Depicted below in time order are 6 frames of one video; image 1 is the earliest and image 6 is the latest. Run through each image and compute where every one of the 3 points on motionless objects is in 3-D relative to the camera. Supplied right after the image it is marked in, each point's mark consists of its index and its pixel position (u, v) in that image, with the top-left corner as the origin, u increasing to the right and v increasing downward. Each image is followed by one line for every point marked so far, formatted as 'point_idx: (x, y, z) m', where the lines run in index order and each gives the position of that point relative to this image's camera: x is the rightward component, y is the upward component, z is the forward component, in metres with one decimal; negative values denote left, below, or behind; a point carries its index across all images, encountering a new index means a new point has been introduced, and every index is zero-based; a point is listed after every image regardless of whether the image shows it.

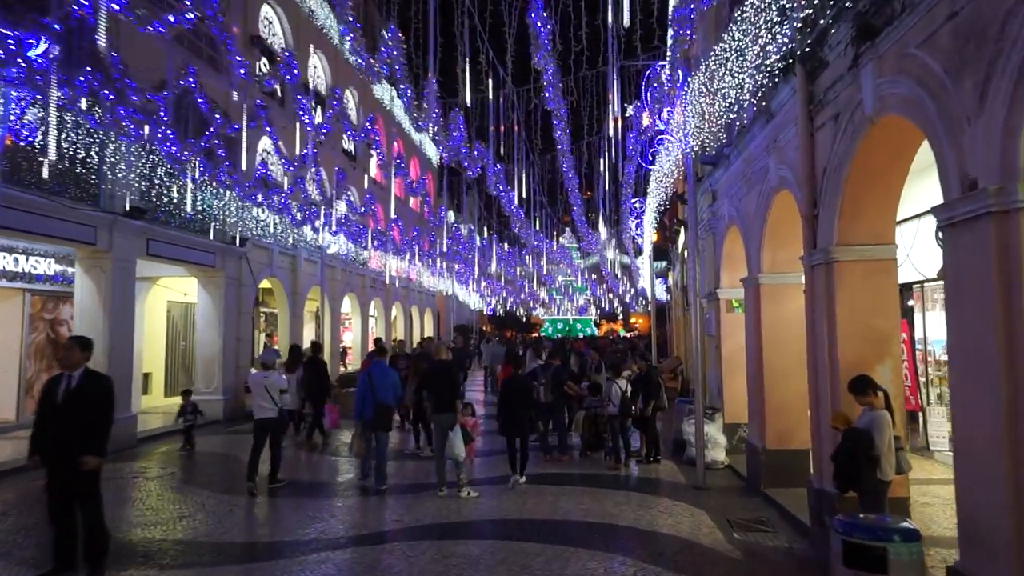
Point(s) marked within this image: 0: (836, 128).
0: (+3.1, +1.5, +6.7) m
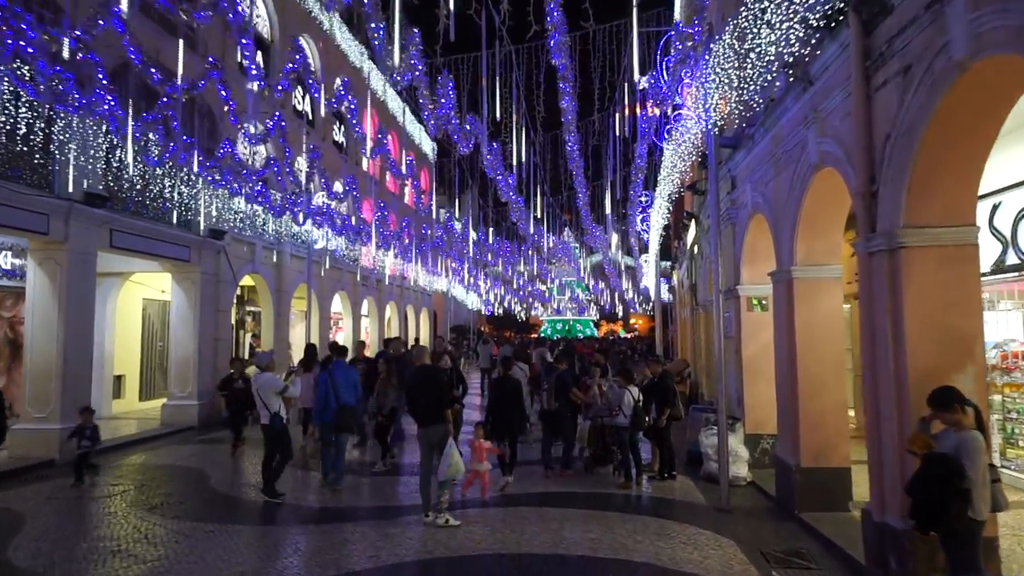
0: (+3.1, +1.6, +5.5) m
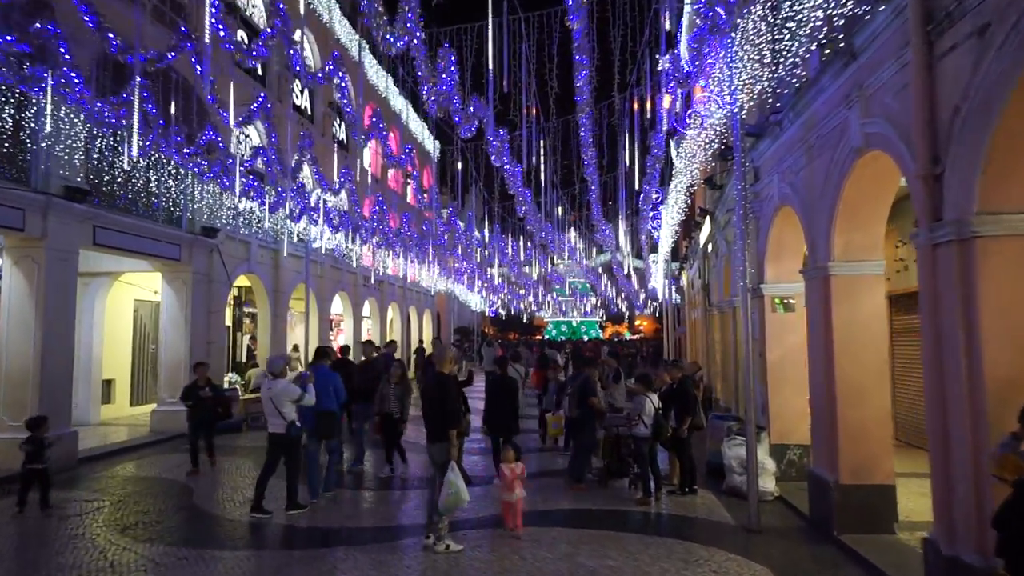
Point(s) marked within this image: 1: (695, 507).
0: (+3.1, +1.6, +4.7) m
1: (+2.3, -2.7, +8.8) m
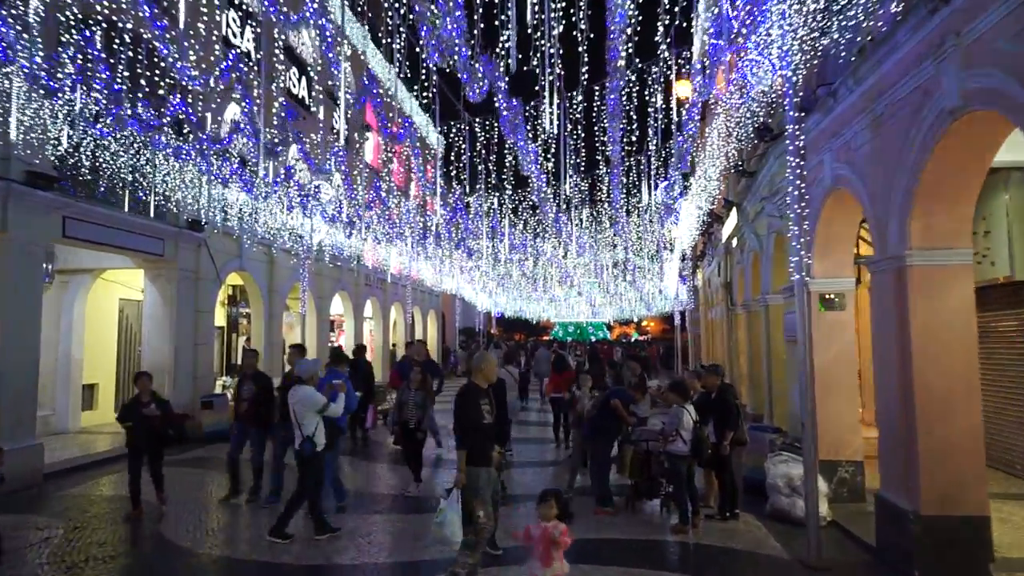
0: (+3.3, +1.7, +3.5) m
1: (+2.5, -2.7, +7.6) m
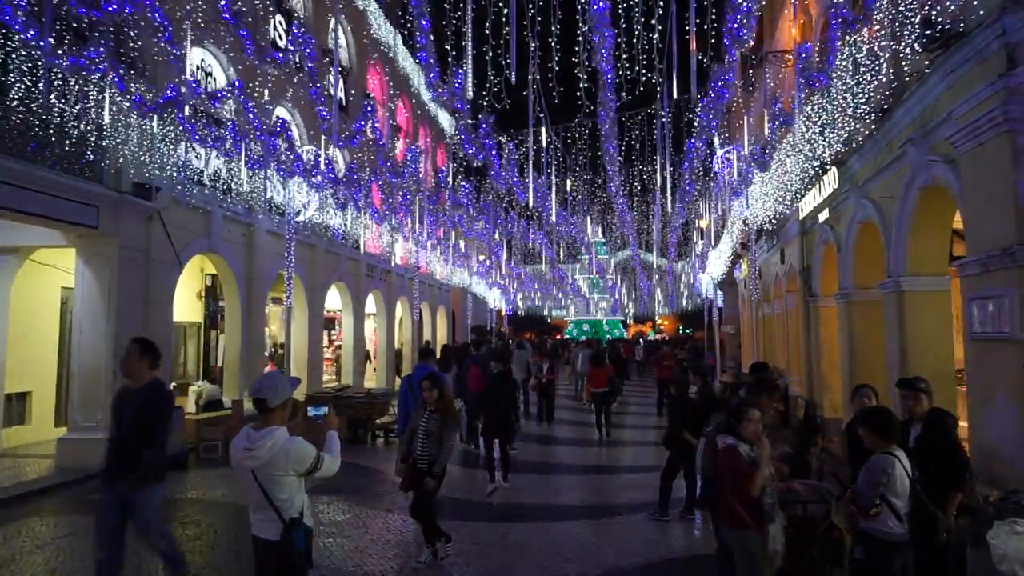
0: (+3.8, +2.0, +0.2) m
1: (+3.0, -2.4, +4.3) m
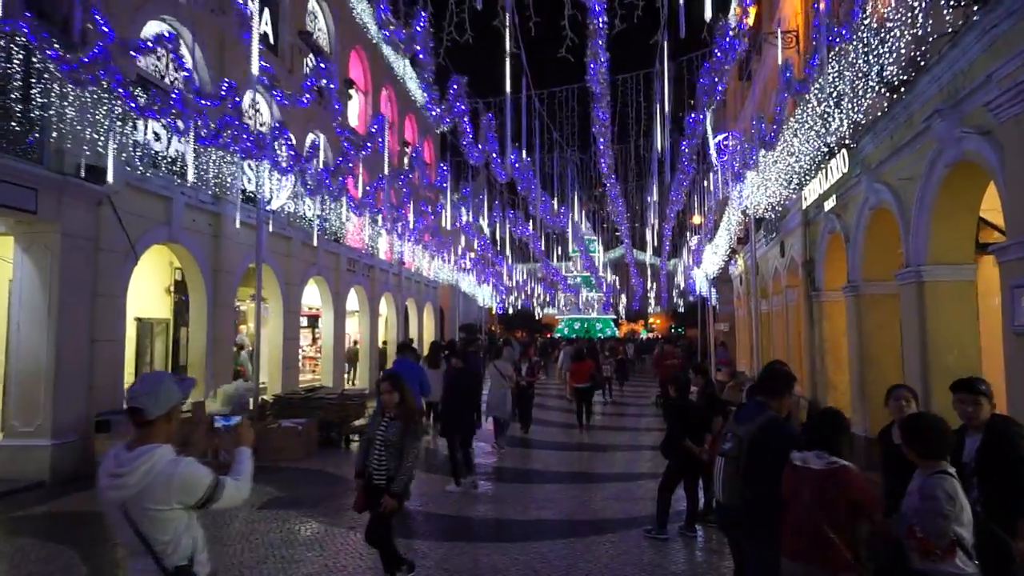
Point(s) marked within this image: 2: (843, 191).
0: (+3.6, +2.1, -0.7) m
1: (+2.8, -2.3, +3.4) m
2: (+5.4, +1.6, +11.4) m
